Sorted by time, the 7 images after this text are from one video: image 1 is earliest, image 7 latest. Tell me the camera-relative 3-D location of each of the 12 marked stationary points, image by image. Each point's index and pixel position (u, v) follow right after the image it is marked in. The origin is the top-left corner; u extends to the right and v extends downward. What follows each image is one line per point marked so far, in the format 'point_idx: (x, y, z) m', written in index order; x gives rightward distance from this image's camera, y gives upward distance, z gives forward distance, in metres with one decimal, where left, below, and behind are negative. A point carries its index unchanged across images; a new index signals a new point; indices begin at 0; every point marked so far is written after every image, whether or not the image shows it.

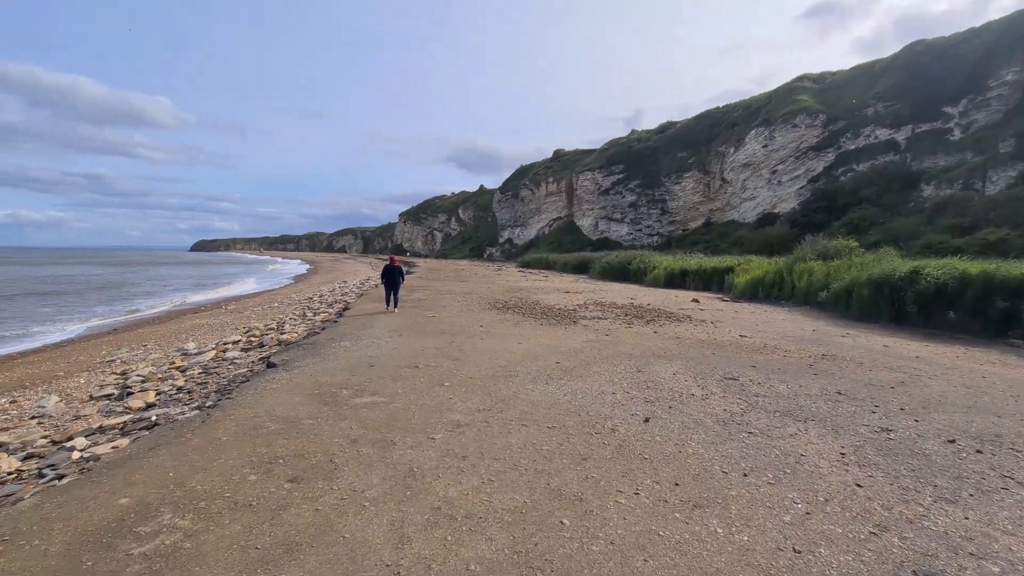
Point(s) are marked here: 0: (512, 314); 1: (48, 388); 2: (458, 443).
0: (-0.1, -0.7, +13.0) m
1: (-15.2, -3.3, +16.0) m
2: (-0.4, -1.3, +4.0) m
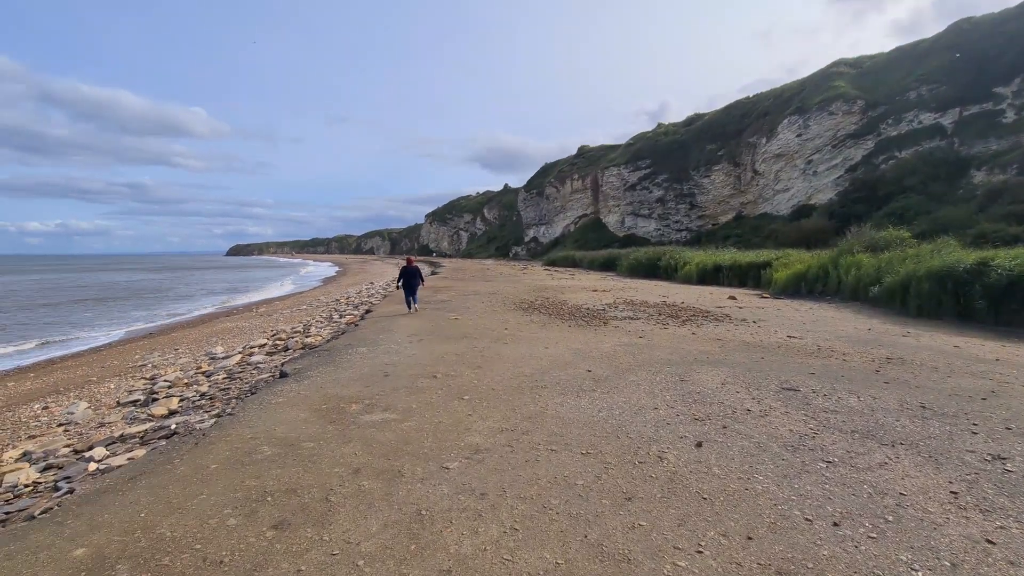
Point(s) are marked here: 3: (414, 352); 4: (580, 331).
0: (+0.6, -0.7, +12.3) m
1: (-14.4, -3.5, +16.2) m
2: (-0.2, -1.3, +3.4) m
3: (-1.7, -1.1, +8.1) m
4: (+1.3, -0.9, +9.9) m
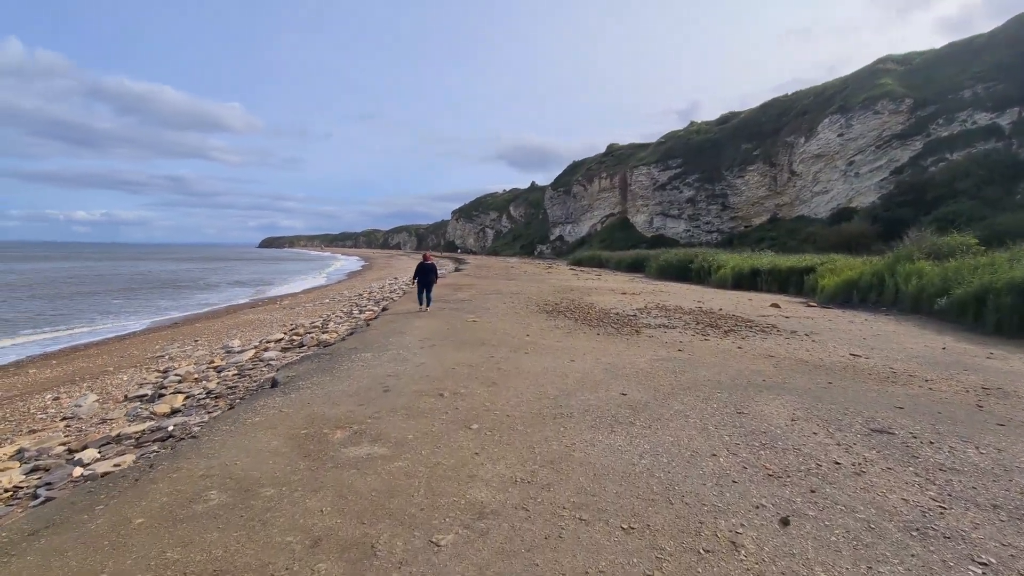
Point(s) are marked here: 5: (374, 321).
0: (+1.1, -0.8, +11.3) m
1: (-13.7, -3.1, +15.9) m
2: (-0.2, -1.3, +2.4) m
3: (-1.3, -1.1, +7.2) m
4: (+1.7, -1.0, +8.9) m
5: (-4.1, -1.0, +14.3) m
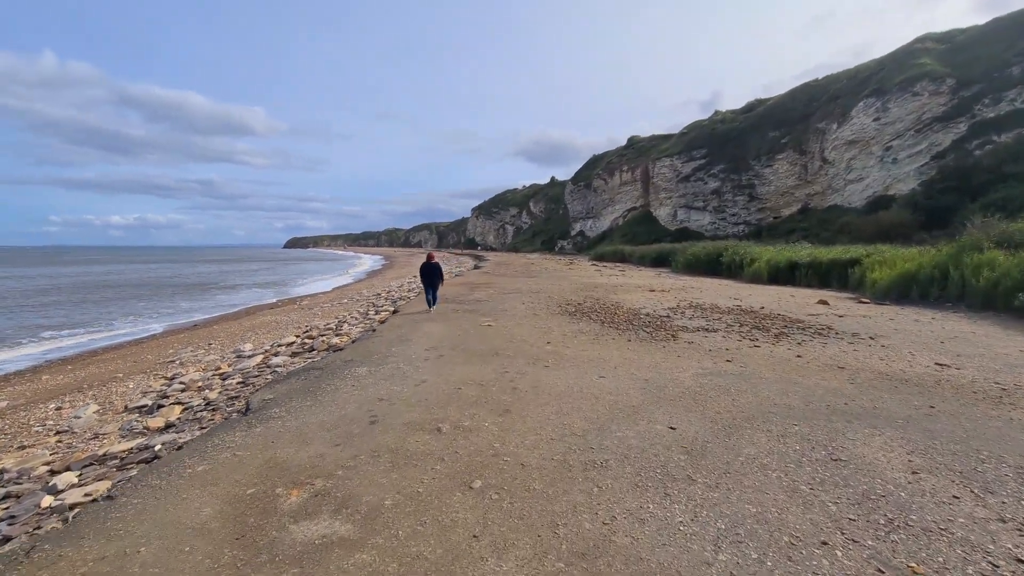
0: (+1.5, -0.7, +10.1) m
1: (-13.0, -3.3, +15.4) m
2: (-0.2, -1.4, +1.3) m
3: (-1.1, -1.1, +6.1) m
4: (+2.0, -1.0, +7.7) m
5: (-3.6, -1.0, +13.3) m
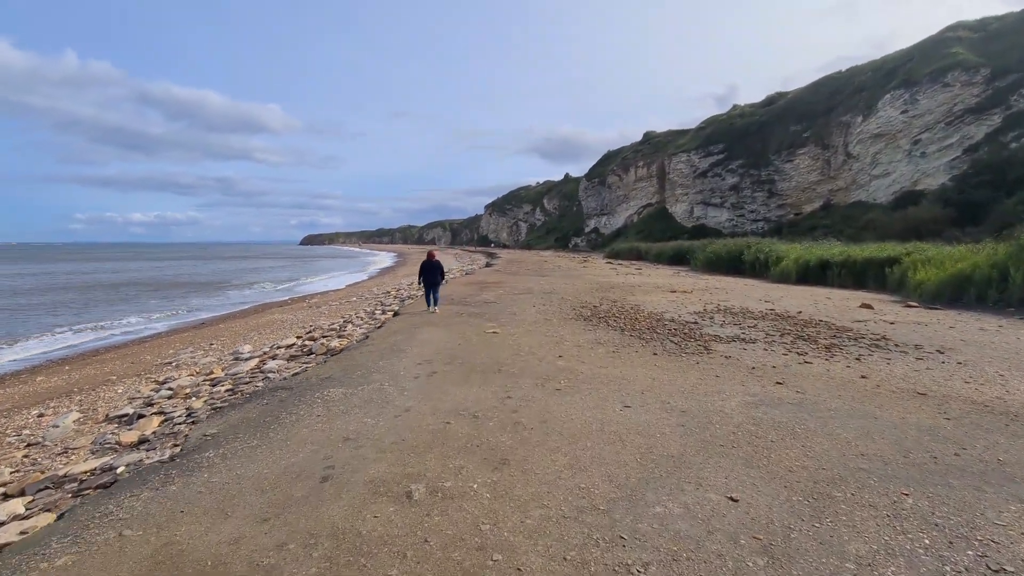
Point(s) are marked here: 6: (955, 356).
0: (+1.6, -0.8, +8.9) m
1: (-12.8, -3.3, +14.6) m
2: (-0.3, -1.5, +0.2) m
3: (-1.1, -1.2, +5.0) m
4: (+2.1, -1.0, +6.5) m
5: (-3.3, -1.0, +12.3) m
6: (+6.9, -1.0, +7.5) m
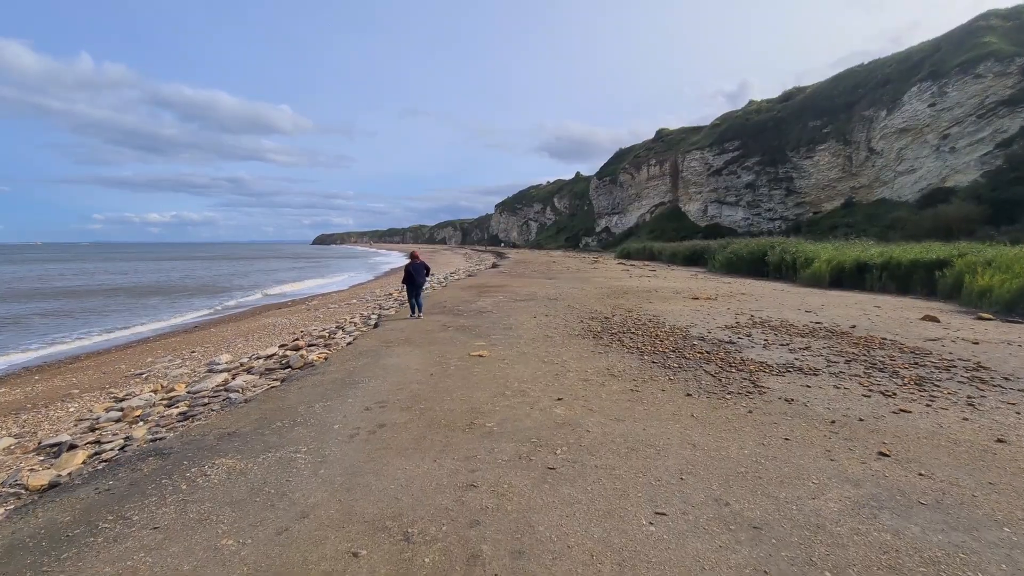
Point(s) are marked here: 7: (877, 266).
0: (+1.5, -1.0, +7.1) m
1: (-12.8, -3.4, +13.0) m
2: (-0.6, -1.7, -1.7) m
3: (-1.3, -1.4, +3.2) m
4: (+1.9, -1.2, +4.6) m
5: (-3.4, -1.2, +10.5) m
6: (+6.7, -1.2, +5.5) m
7: (+13.9, +0.9, +18.5) m
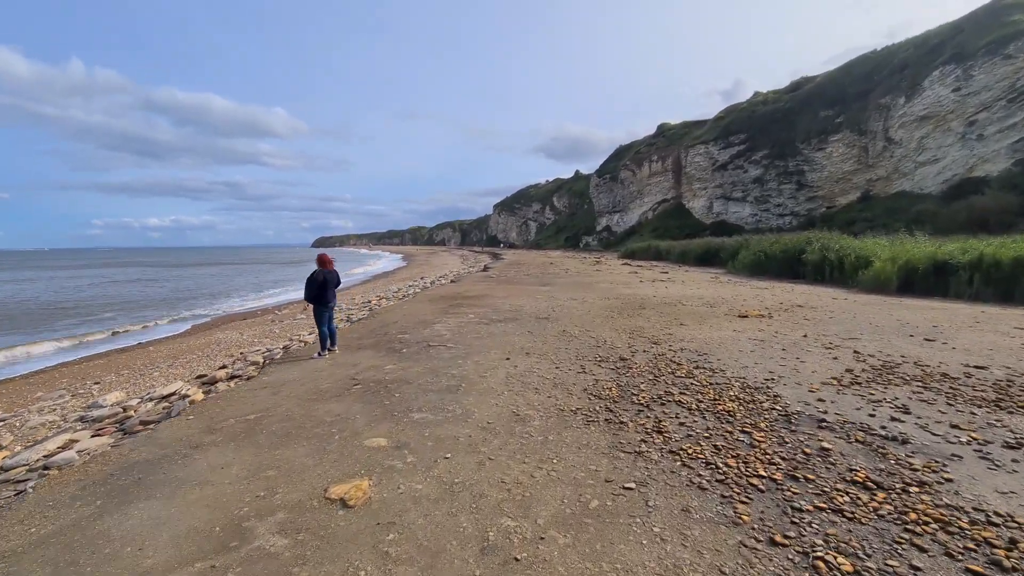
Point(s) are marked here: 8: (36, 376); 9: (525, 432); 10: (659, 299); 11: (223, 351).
0: (+0.9, -1.3, +2.8) m
1: (-13.3, -3.9, +8.8) m
2: (-1.2, -2.1, -6.0) m
3: (-1.9, -1.7, -1.1) m
4: (+1.3, -1.5, +0.3) m
5: (-4.0, -1.6, +6.2) m
6: (+6.1, -1.5, +1.2) m
7: (+13.3, +0.7, +14.2) m
8: (-18.6, -3.5, +19.1) m
9: (+0.4, -1.2, +4.3) m
10: (+4.2, -0.3, +13.5) m
11: (-11.6, -2.6, +19.8) m
